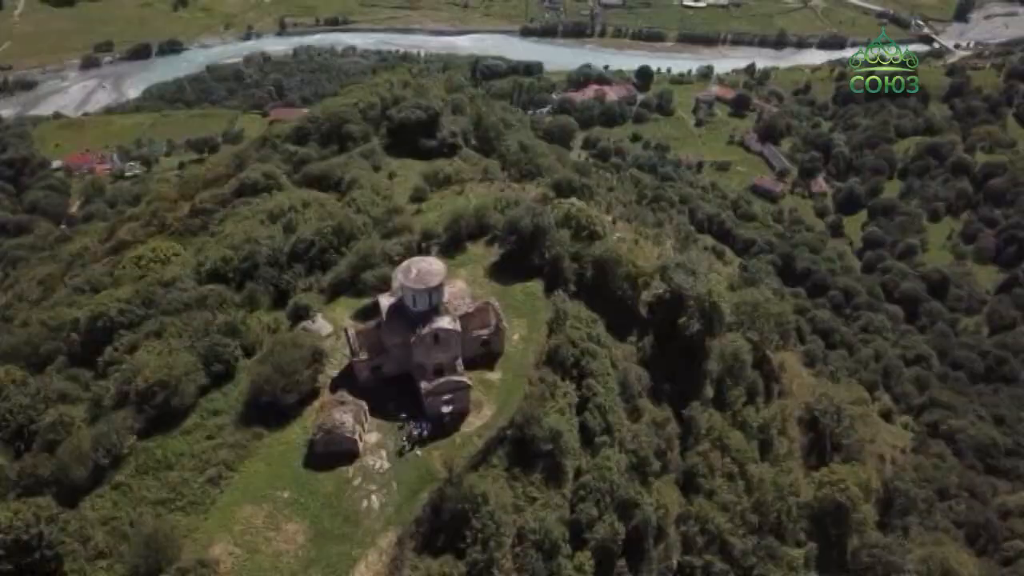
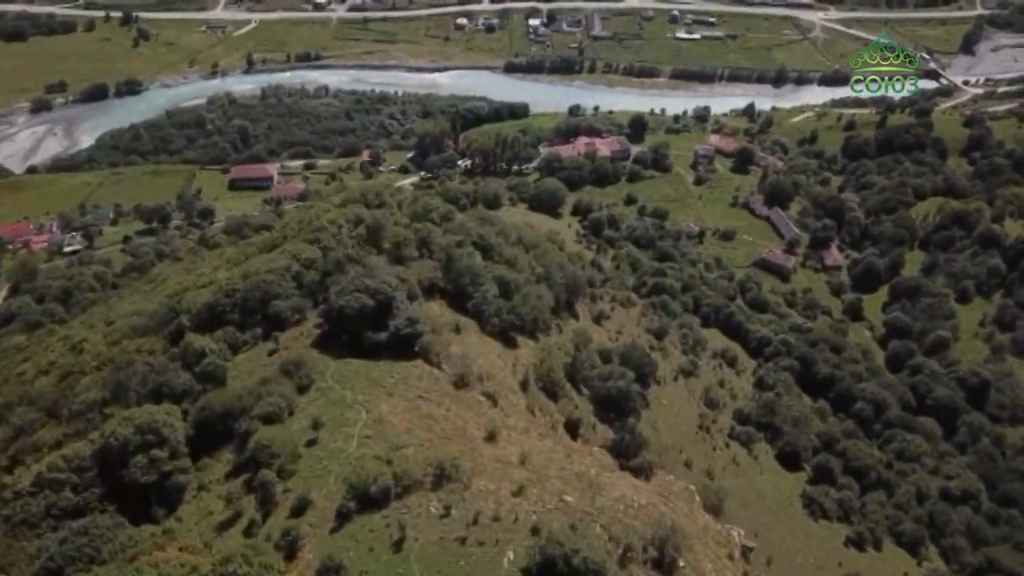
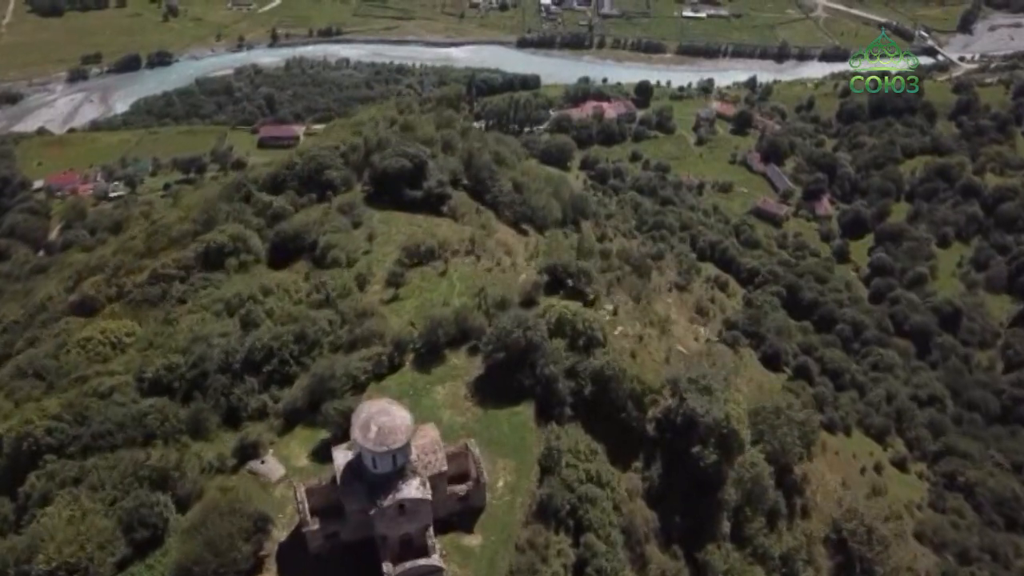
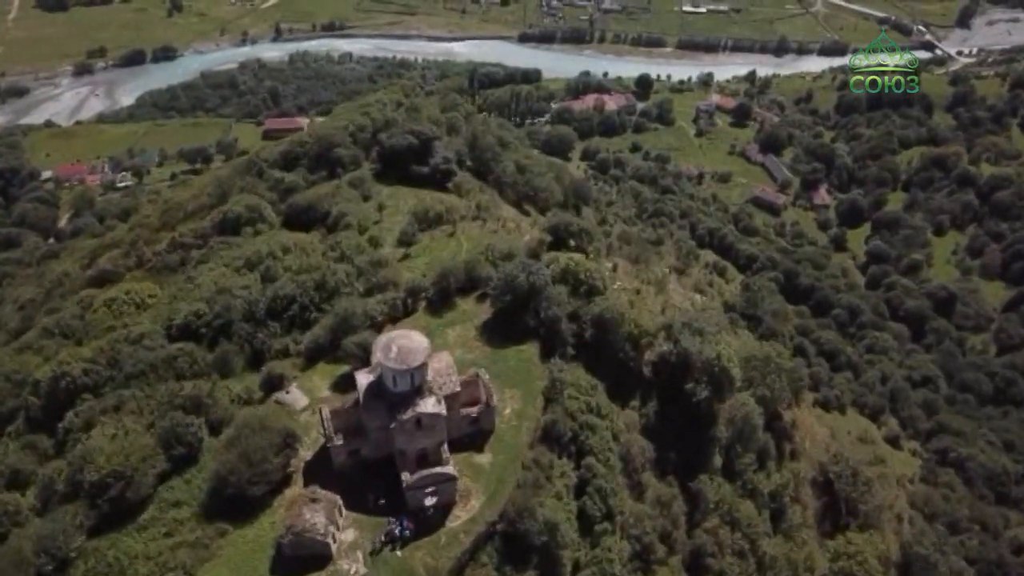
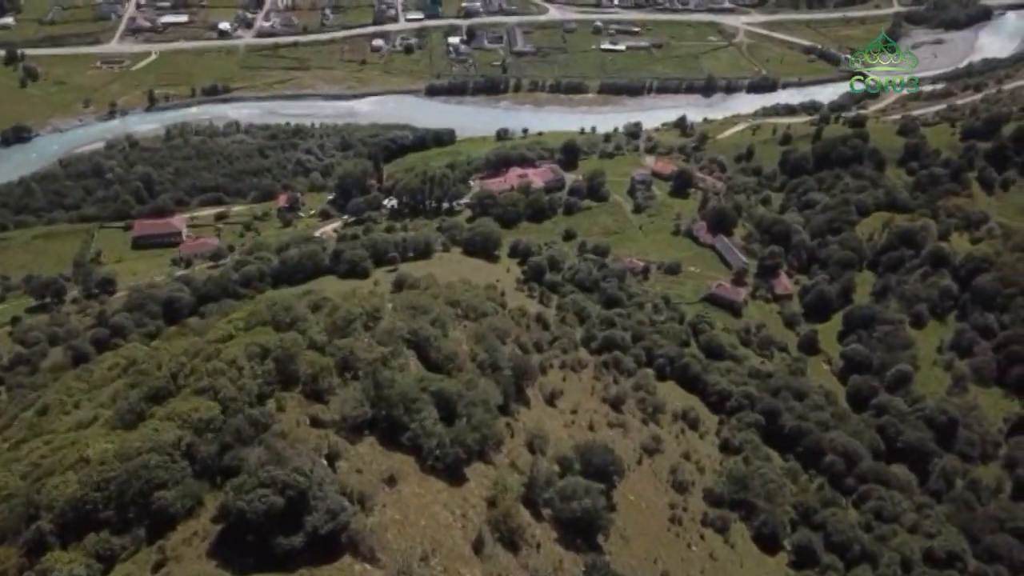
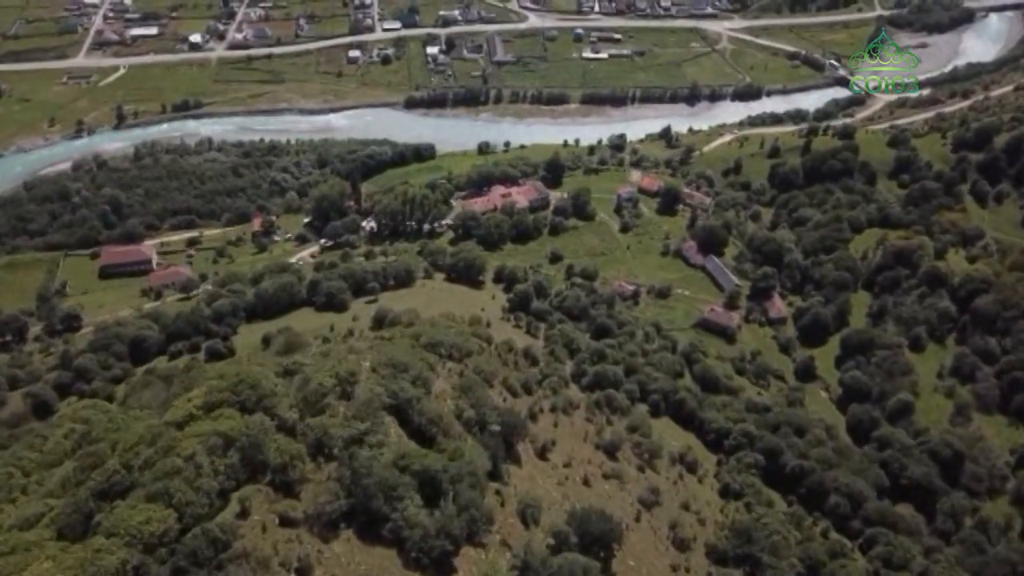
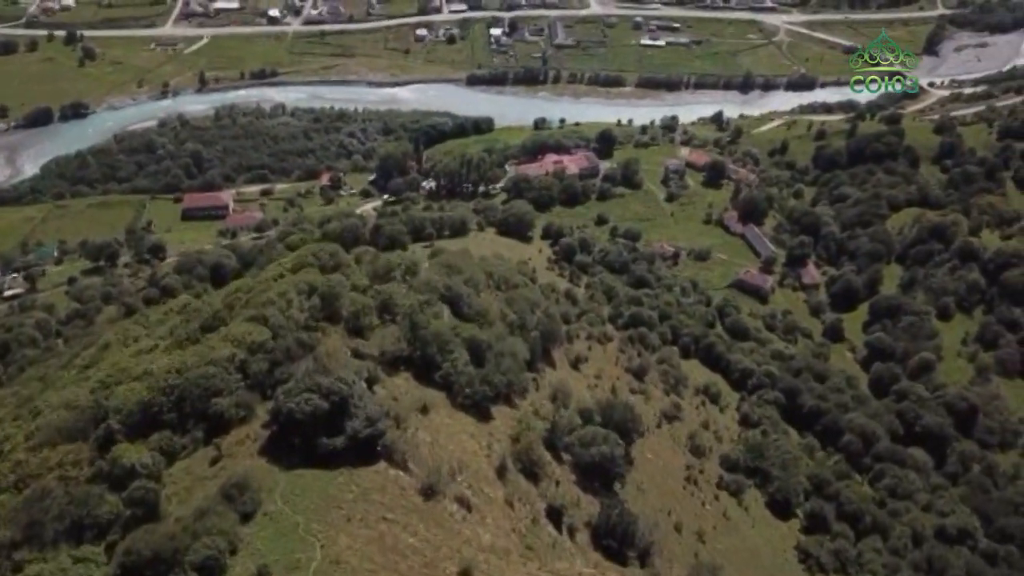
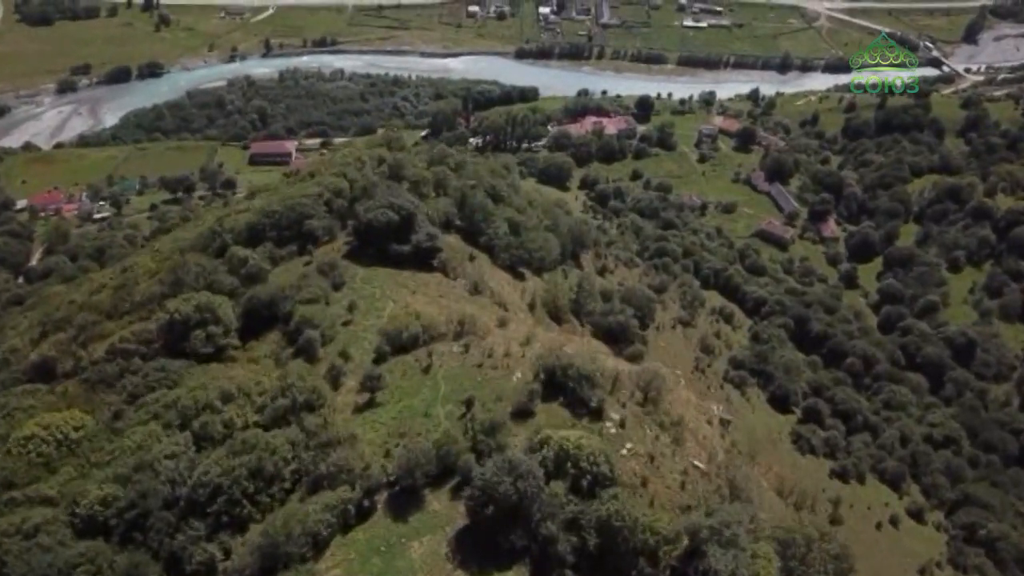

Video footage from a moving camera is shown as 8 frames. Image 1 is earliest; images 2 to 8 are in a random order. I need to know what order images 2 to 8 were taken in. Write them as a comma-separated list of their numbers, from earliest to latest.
4, 3, 8, 2, 7, 5, 6
